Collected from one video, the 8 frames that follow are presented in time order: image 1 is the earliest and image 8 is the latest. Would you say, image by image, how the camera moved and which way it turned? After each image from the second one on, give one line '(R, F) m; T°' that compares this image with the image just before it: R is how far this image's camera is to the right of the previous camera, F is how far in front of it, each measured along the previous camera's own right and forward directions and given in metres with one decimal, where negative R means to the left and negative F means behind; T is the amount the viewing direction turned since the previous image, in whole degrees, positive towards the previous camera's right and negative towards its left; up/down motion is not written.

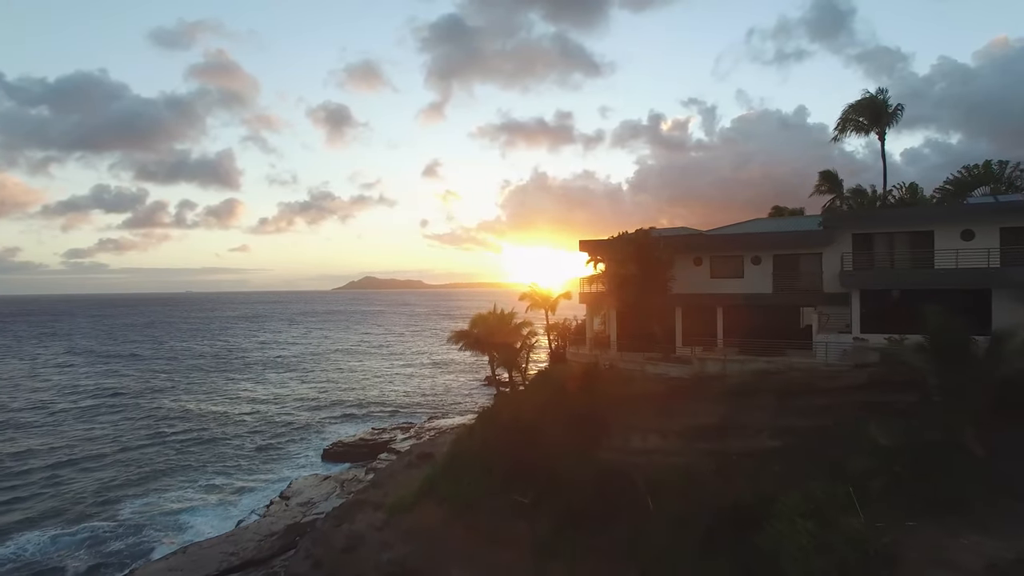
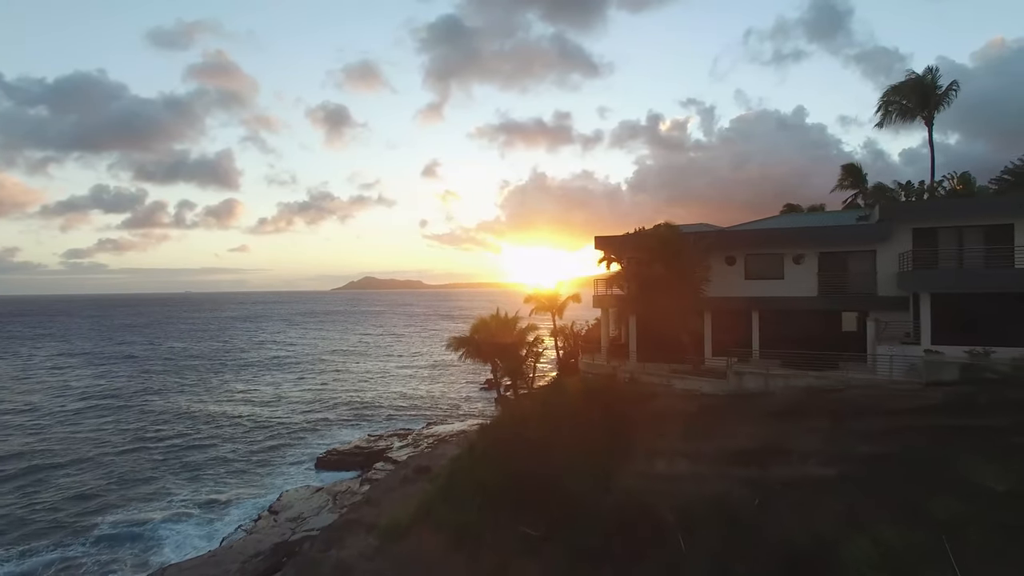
(-0.2, +2.6) m; 0°
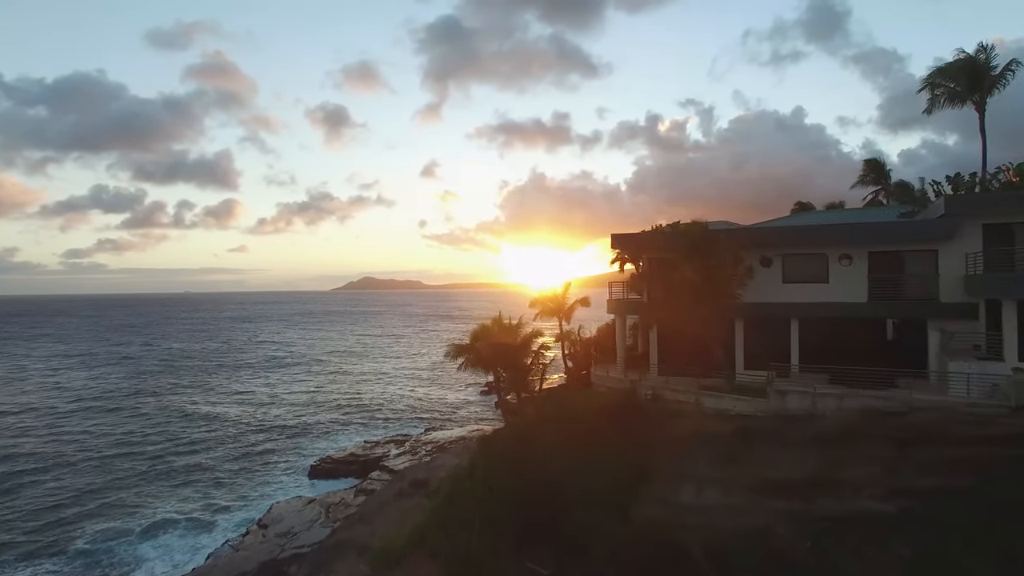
(-0.2, +2.3) m; 0°
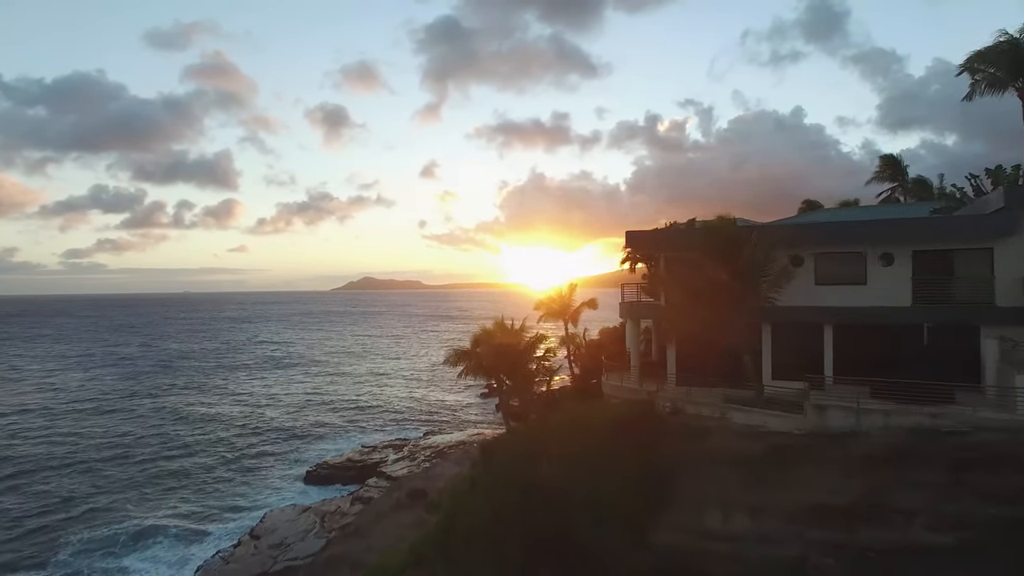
(-0.2, +1.5) m; 0°
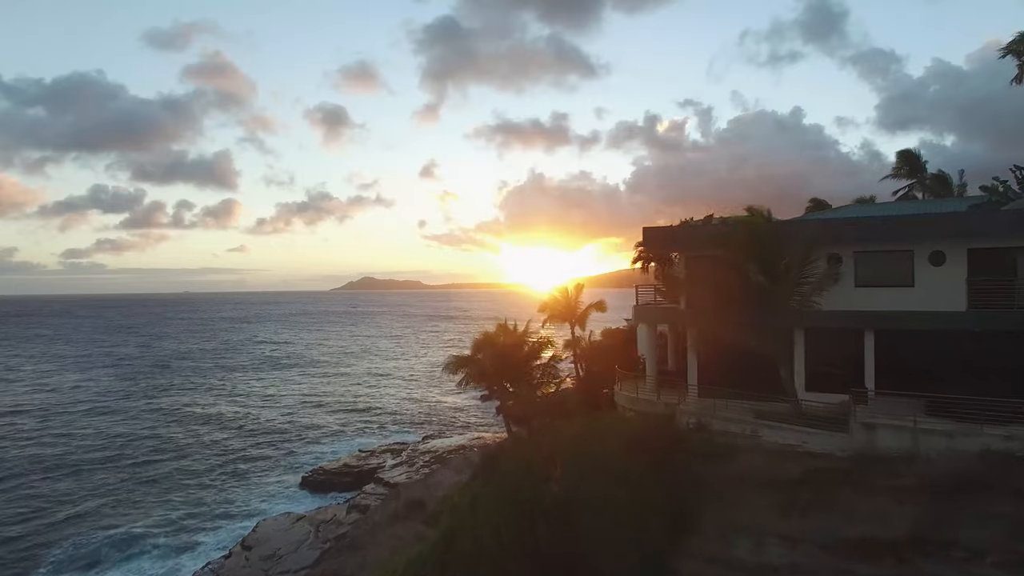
(-0.2, +1.6) m; 0°
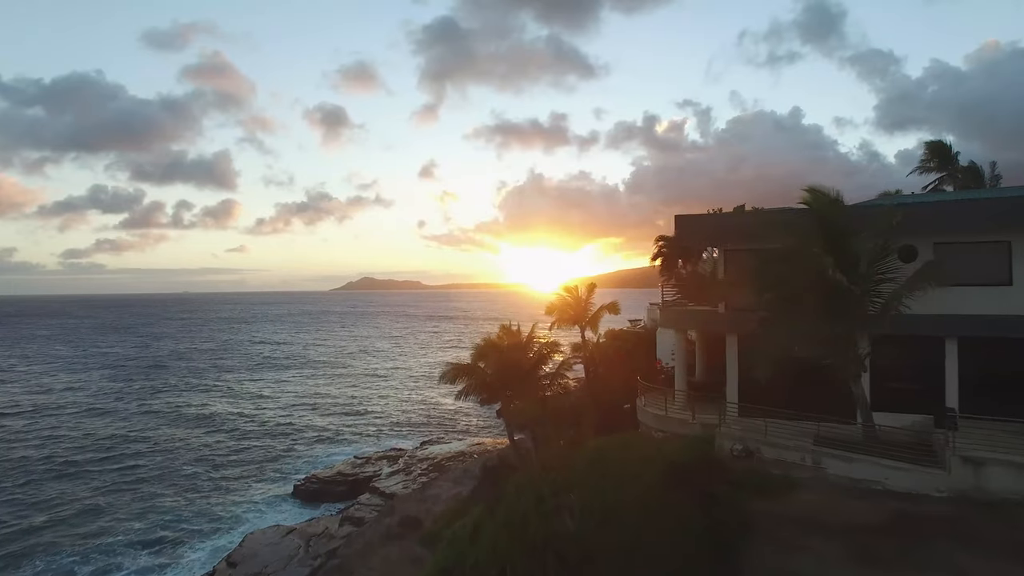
(-0.2, +2.4) m; 0°
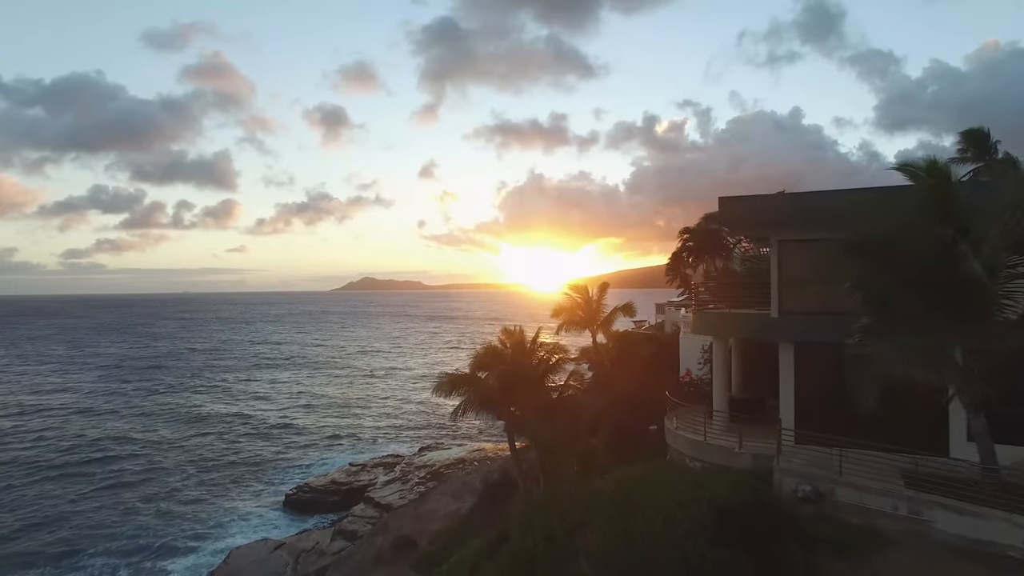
(-0.1, +2.4) m; 0°
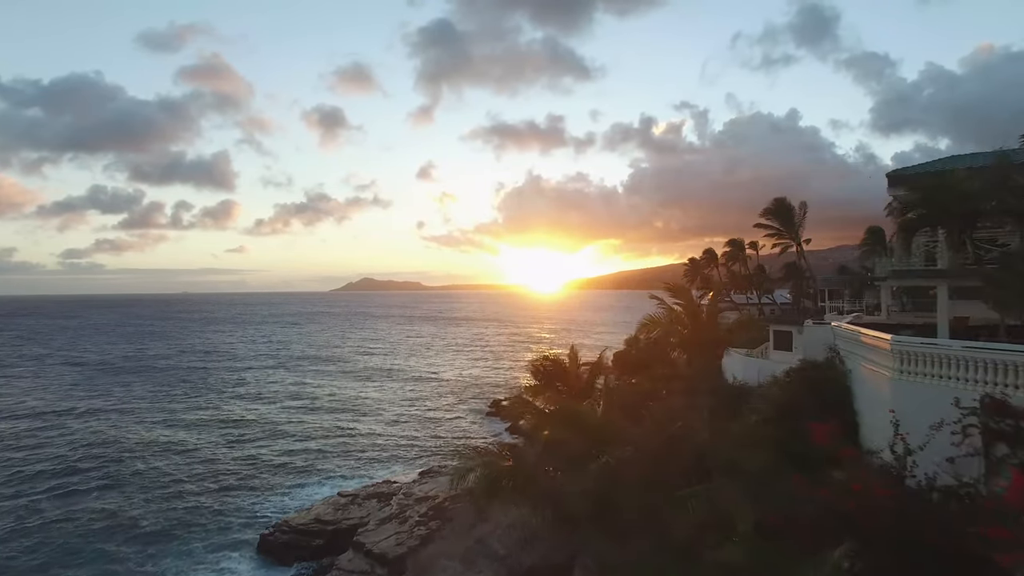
(-1.4, +8.1) m; 0°
